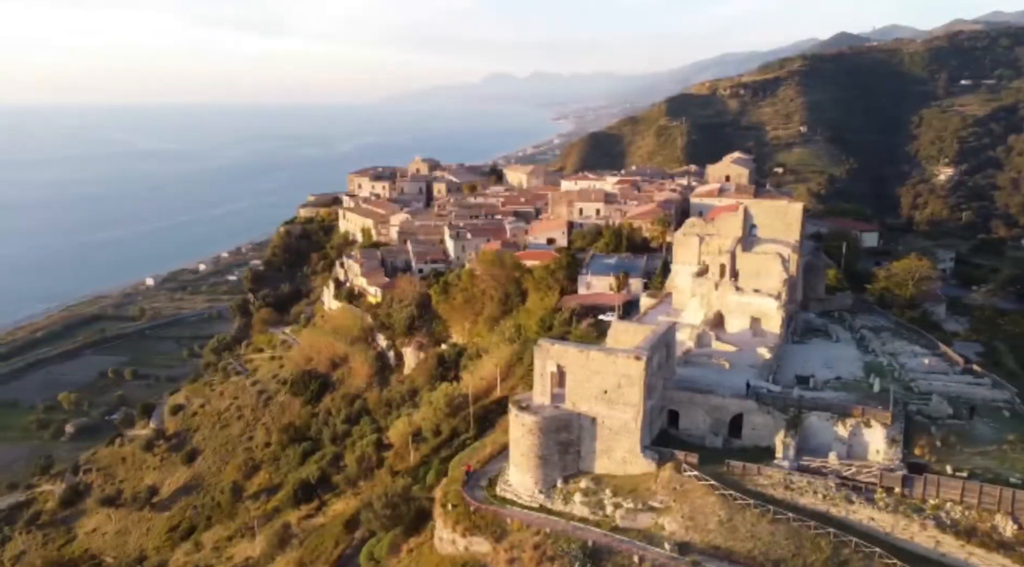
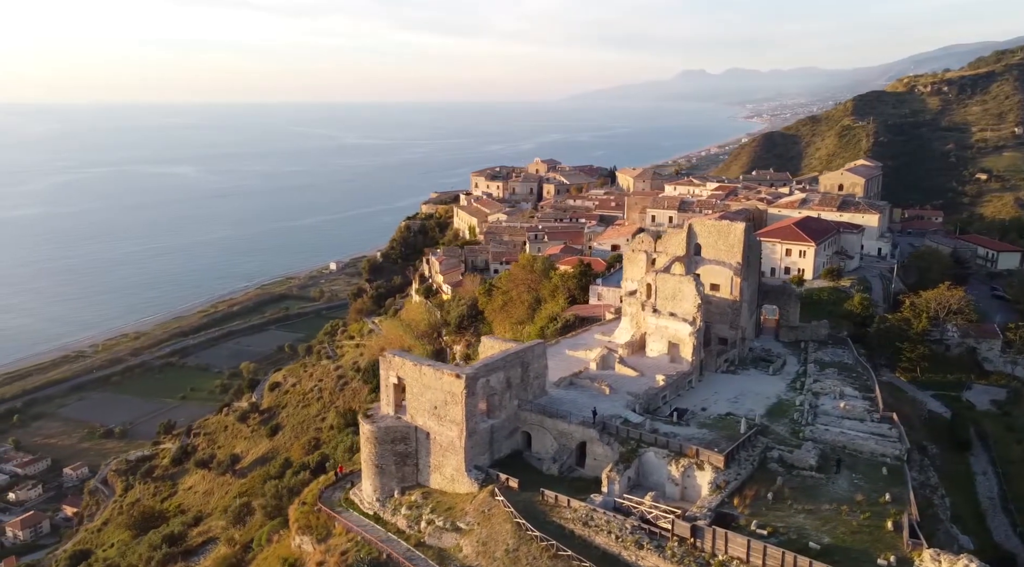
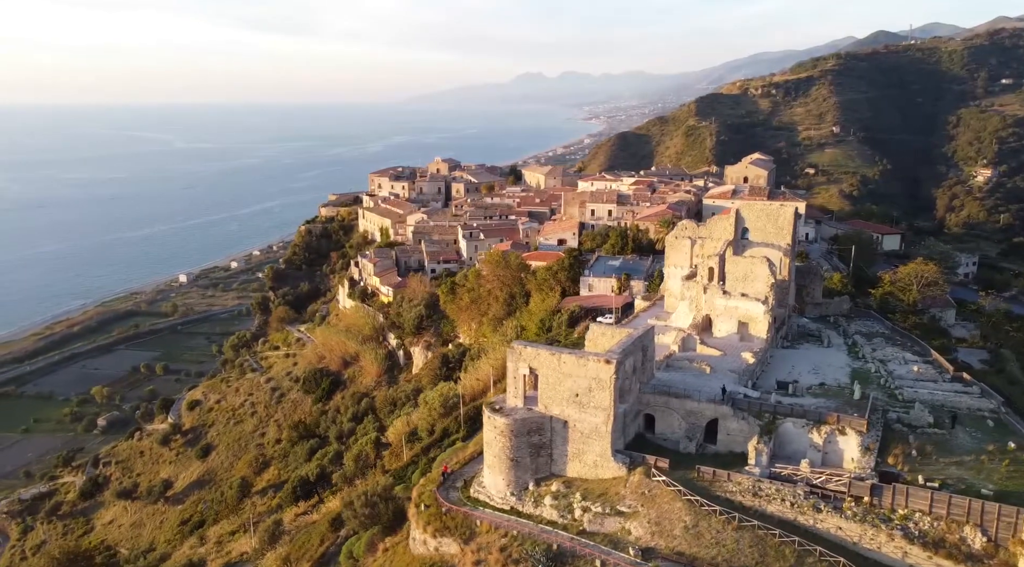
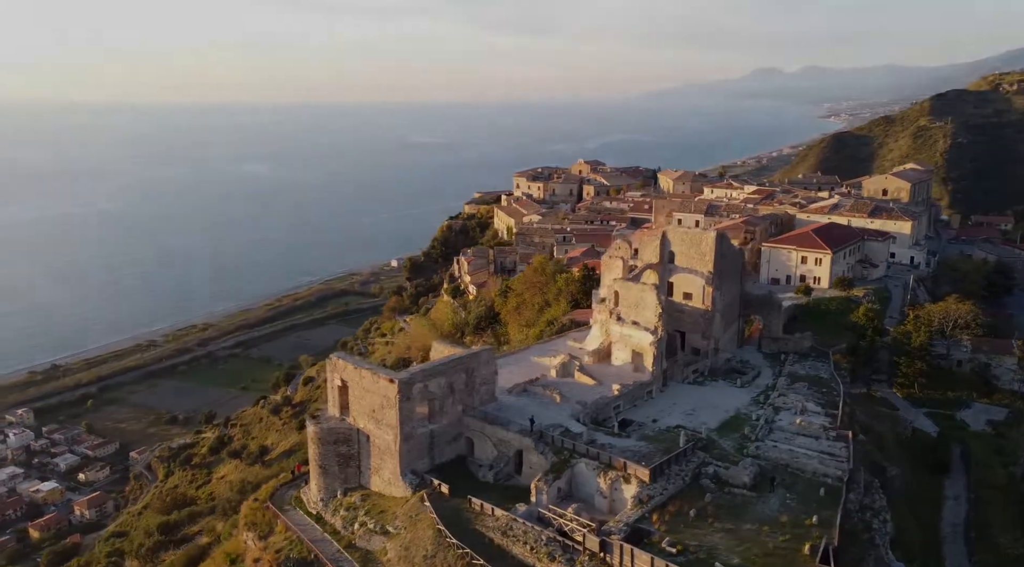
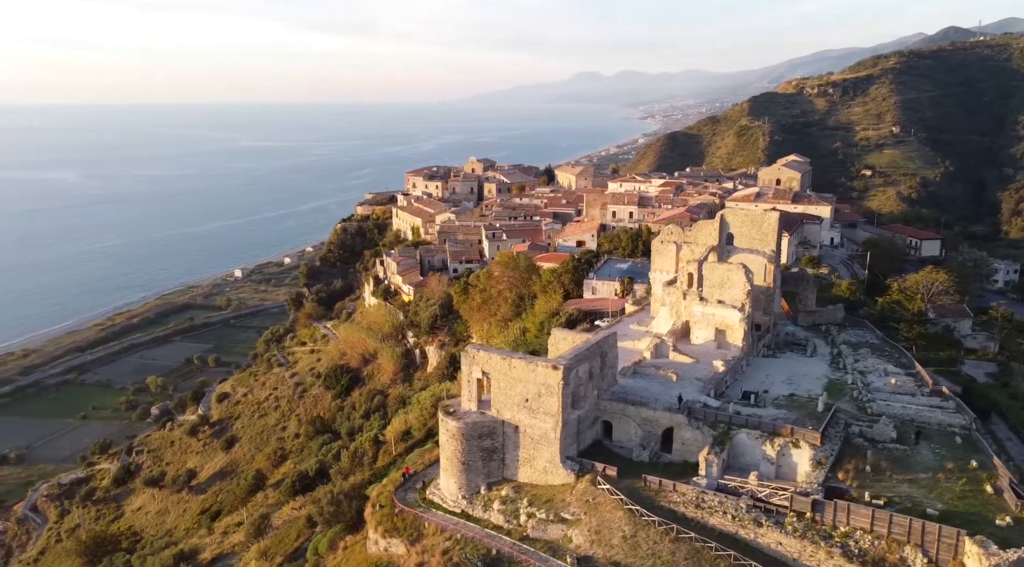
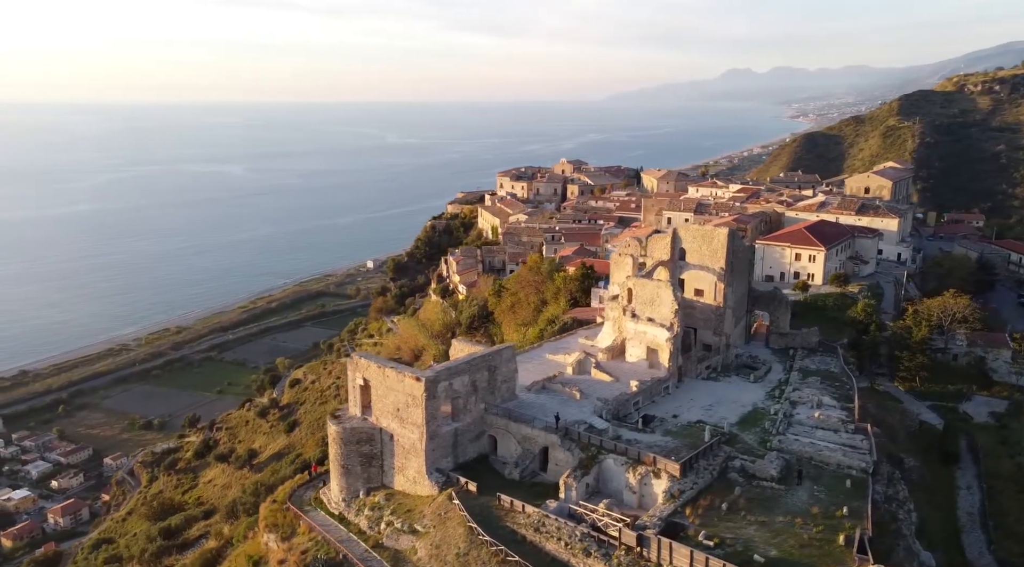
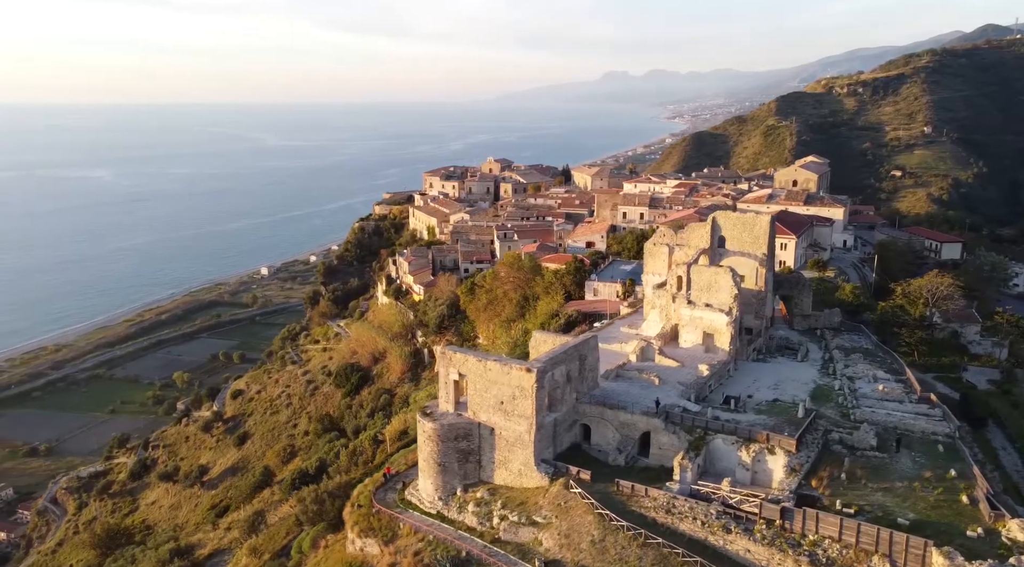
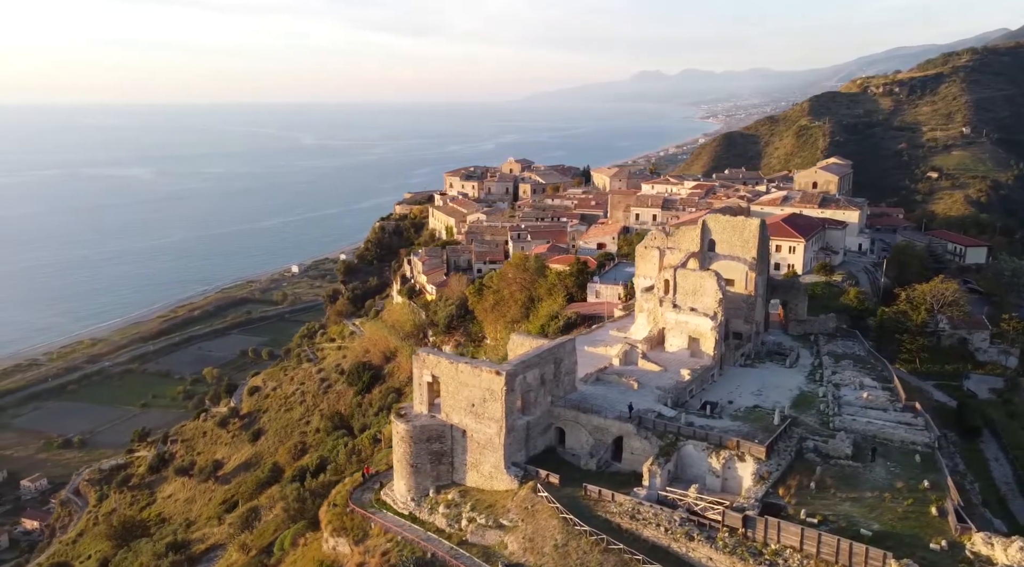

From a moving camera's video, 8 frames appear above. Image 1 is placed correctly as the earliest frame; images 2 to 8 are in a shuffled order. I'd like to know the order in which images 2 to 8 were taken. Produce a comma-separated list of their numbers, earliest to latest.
3, 5, 7, 8, 2, 6, 4
